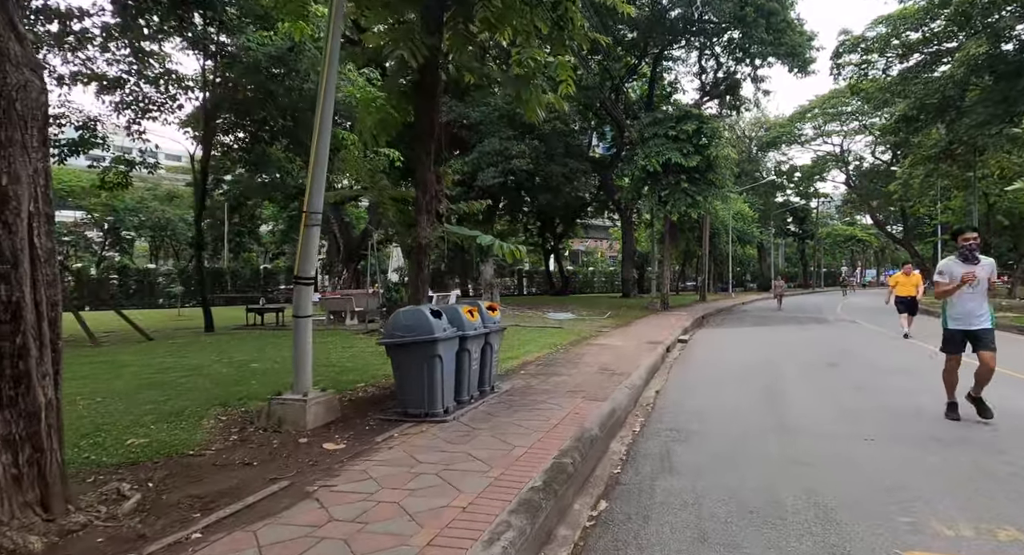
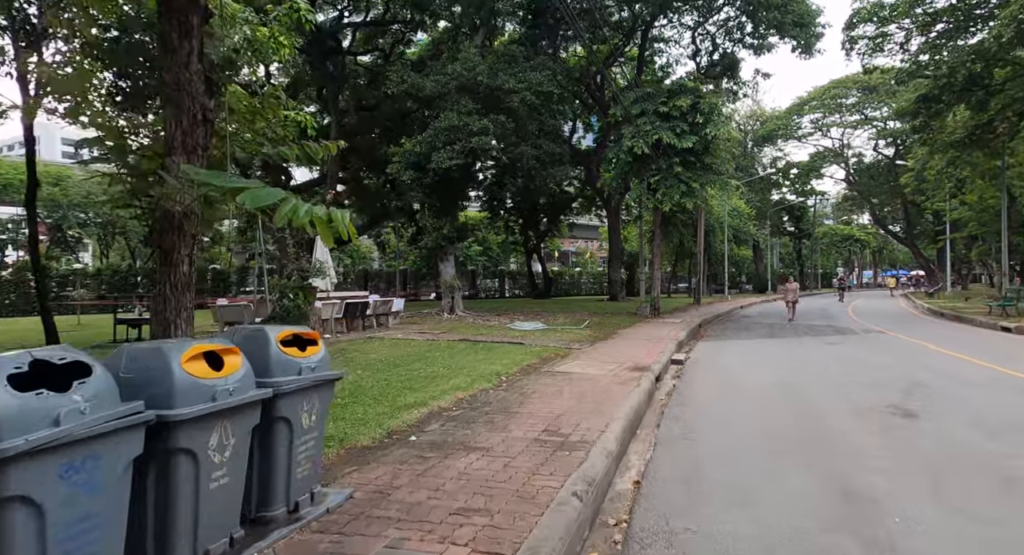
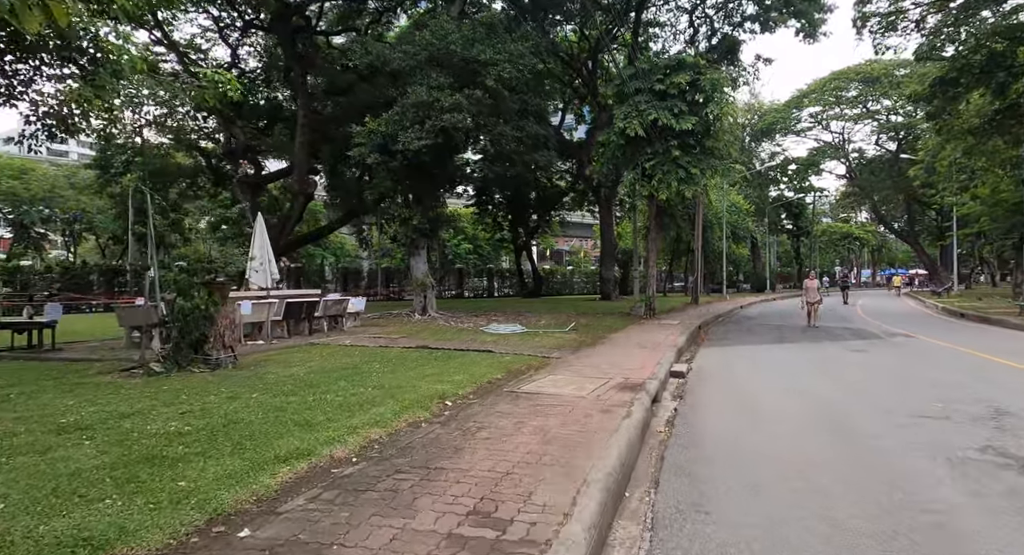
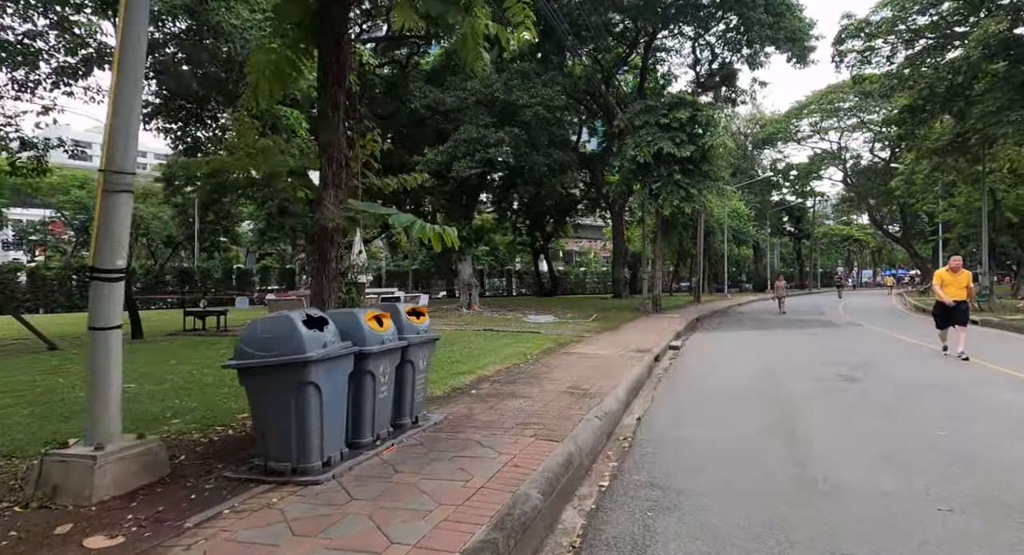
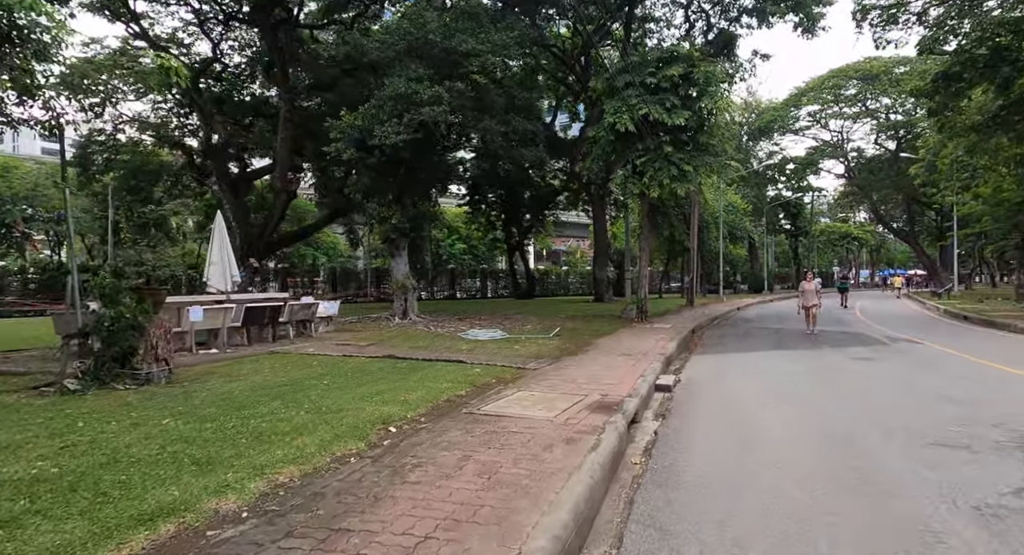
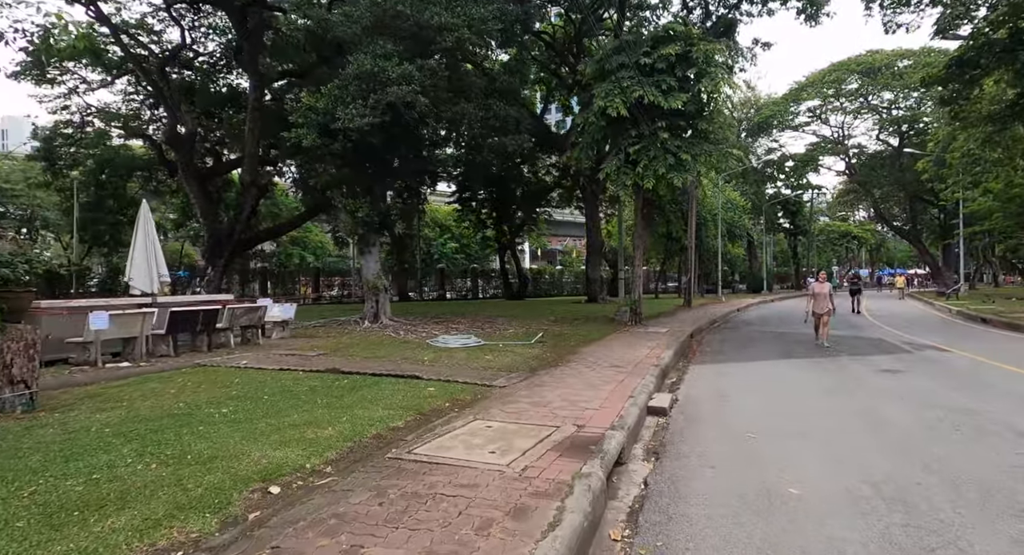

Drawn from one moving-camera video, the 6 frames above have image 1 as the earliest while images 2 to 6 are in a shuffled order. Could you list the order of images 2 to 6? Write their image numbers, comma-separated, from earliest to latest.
4, 2, 3, 5, 6
